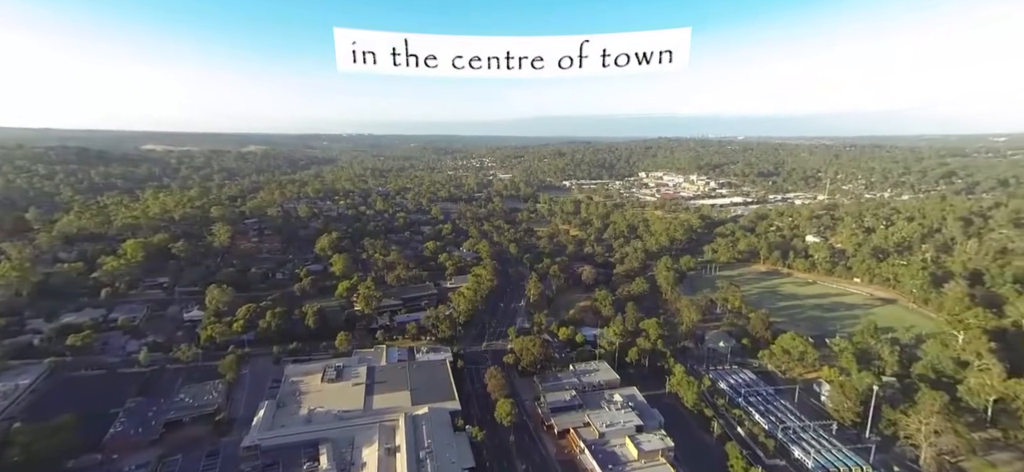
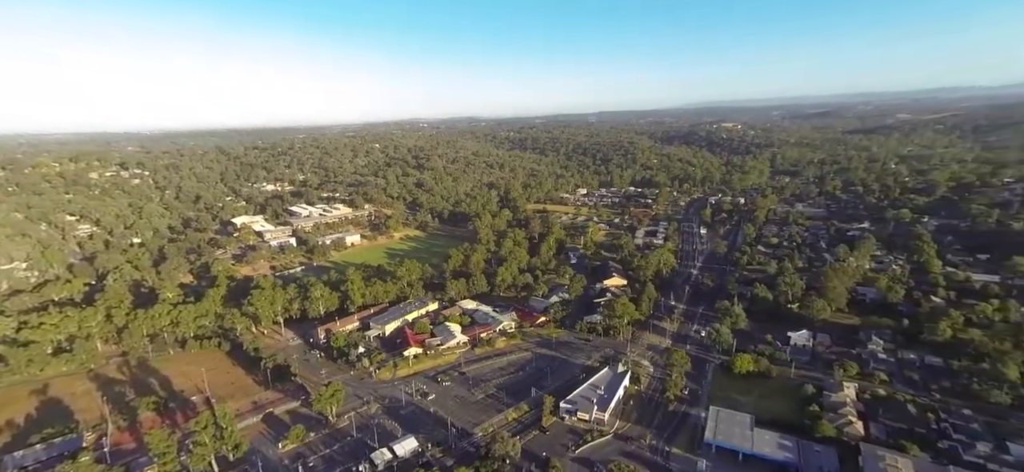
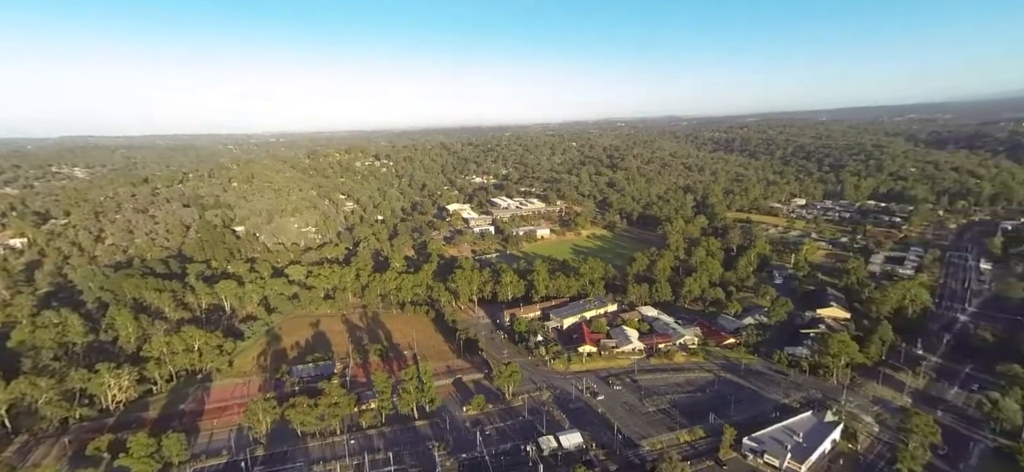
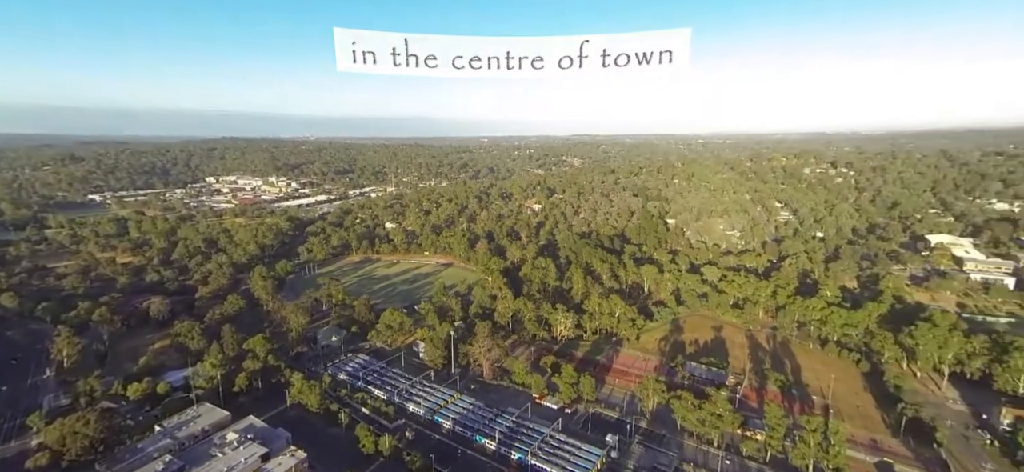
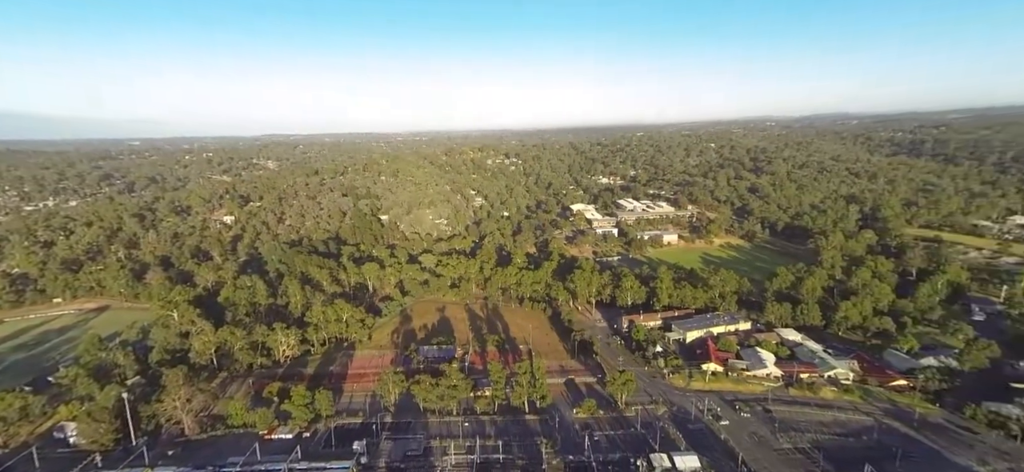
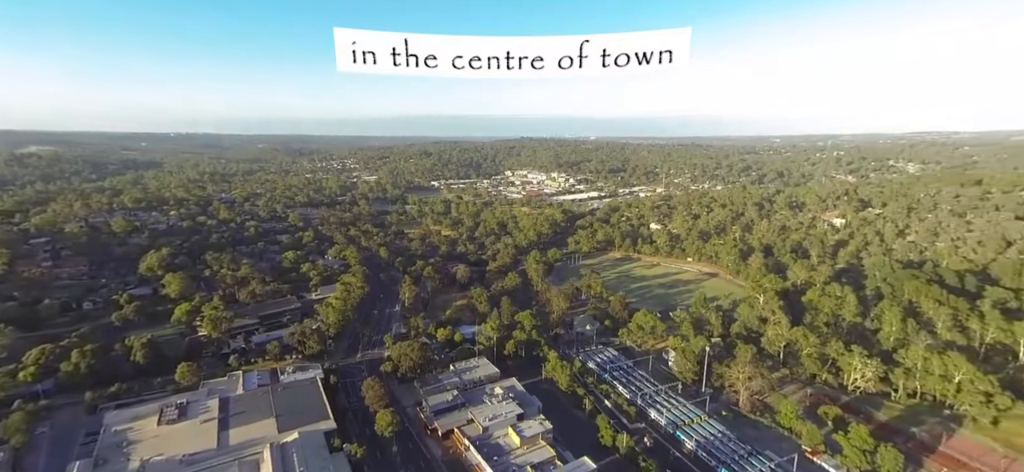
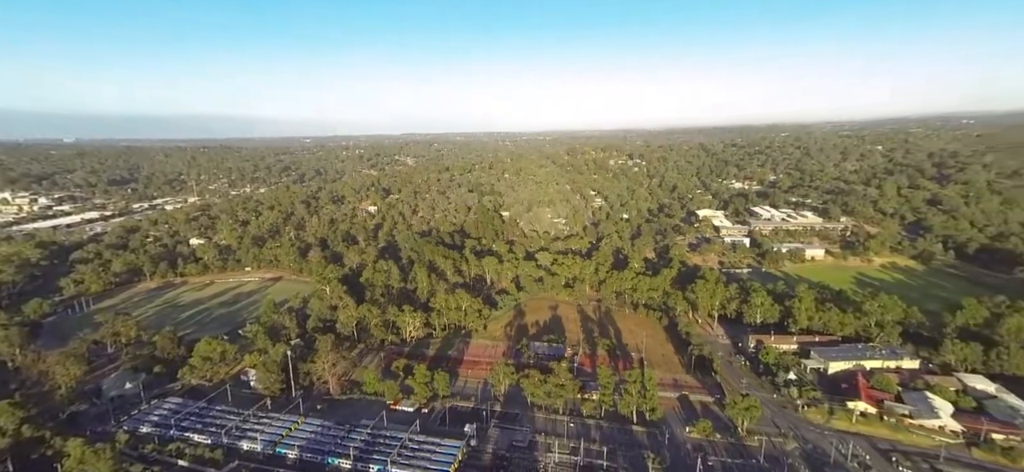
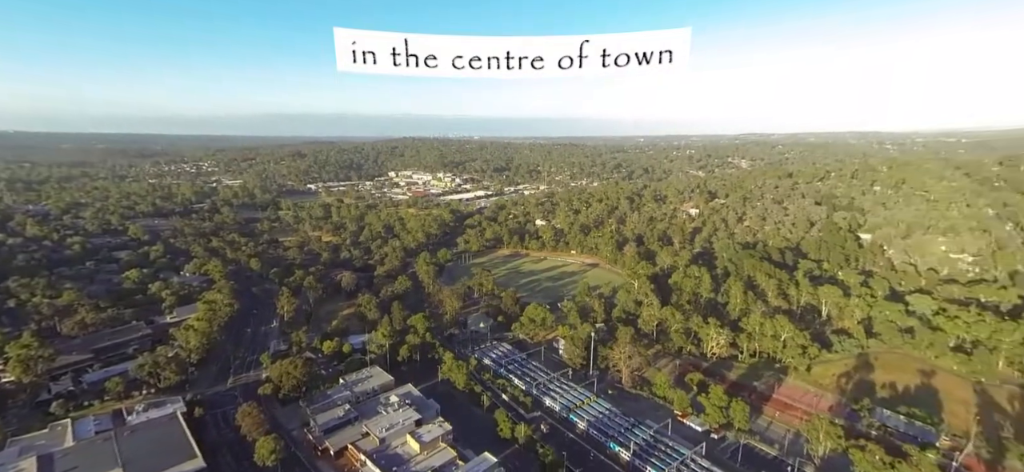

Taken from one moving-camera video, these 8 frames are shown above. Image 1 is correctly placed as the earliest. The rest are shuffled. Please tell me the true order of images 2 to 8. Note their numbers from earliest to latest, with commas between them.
6, 8, 4, 7, 5, 3, 2
